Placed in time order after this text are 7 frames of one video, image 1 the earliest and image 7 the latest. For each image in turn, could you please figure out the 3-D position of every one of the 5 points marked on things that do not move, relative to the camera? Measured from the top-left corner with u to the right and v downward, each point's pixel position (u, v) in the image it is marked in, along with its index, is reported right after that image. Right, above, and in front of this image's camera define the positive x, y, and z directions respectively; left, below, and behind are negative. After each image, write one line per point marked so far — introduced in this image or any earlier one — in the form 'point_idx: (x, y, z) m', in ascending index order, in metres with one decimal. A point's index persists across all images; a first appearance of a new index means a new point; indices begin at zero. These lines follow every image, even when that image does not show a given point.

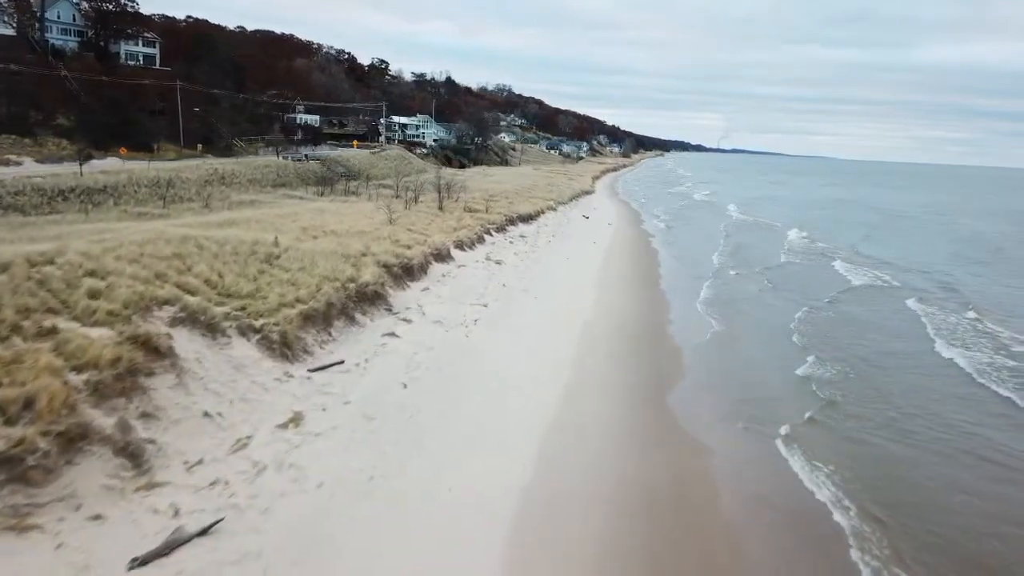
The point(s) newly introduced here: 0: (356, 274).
0: (-2.4, +0.2, +10.8) m
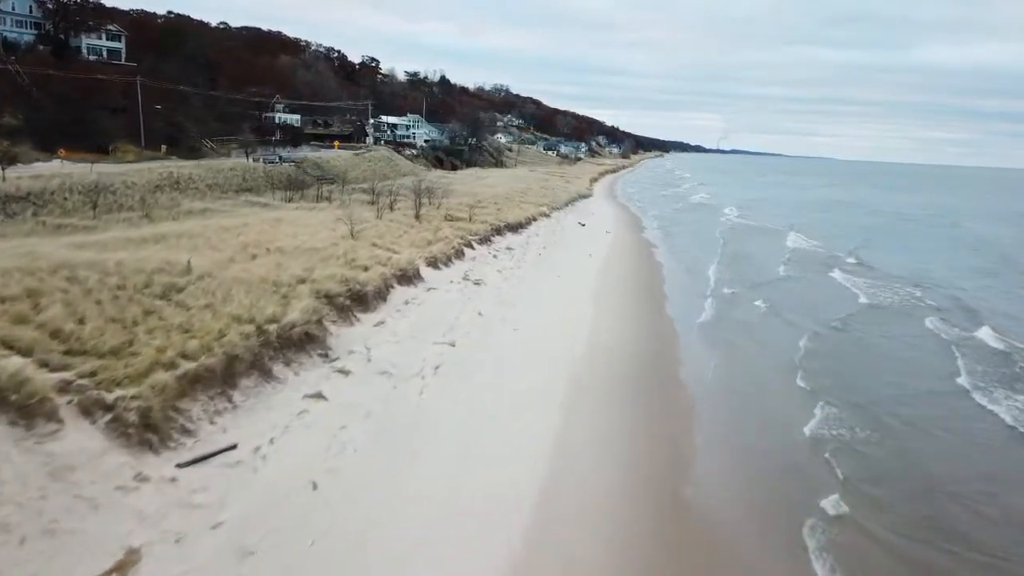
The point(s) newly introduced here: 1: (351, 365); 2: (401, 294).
0: (-2.8, -0.3, +8.5) m
1: (-1.9, -0.9, +8.4) m
2: (-1.8, -0.1, +11.7) m
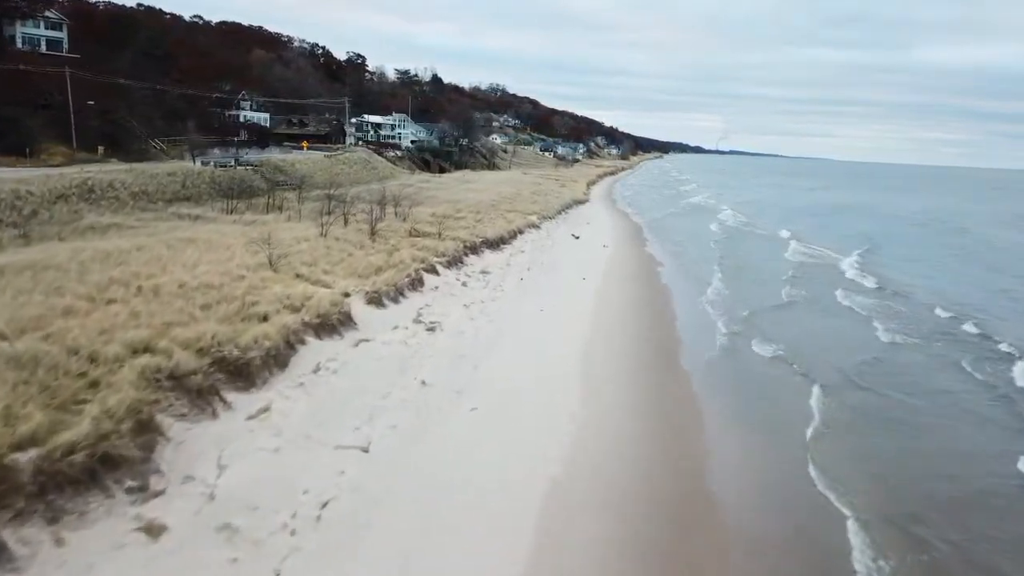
0: (-3.3, -0.9, +5.2) m
1: (-2.4, -1.6, +5.1) m
2: (-2.3, -0.8, +8.3) m
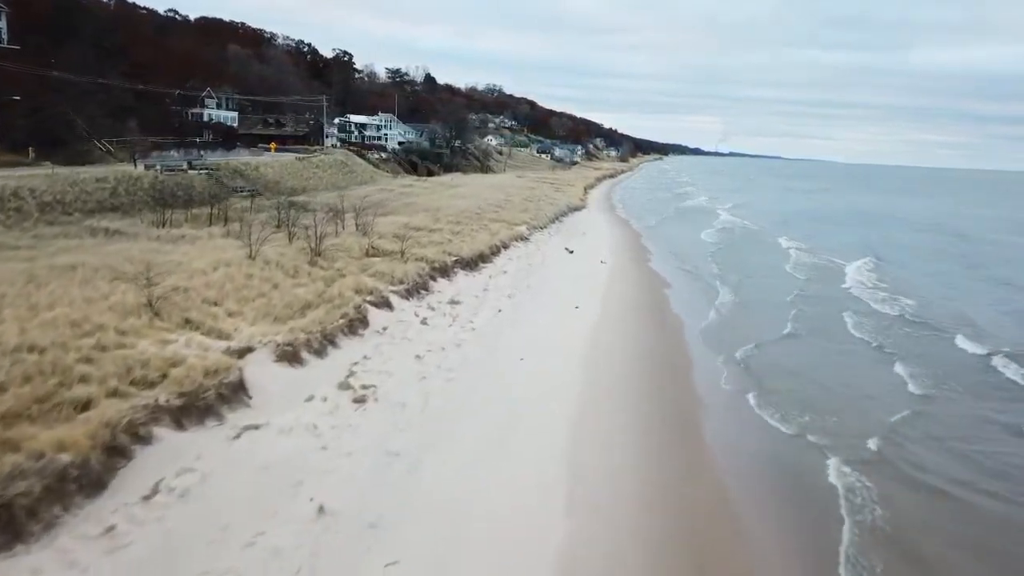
0: (-3.7, -1.5, +2.3) m
1: (-2.8, -2.2, +2.2) m
2: (-2.7, -1.4, +5.5) m
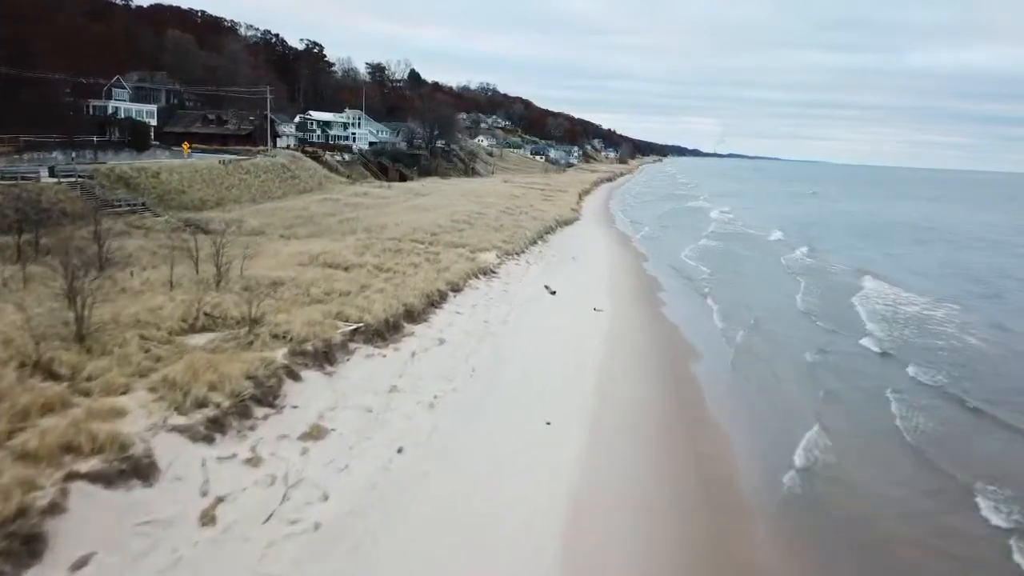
0: (-4.5, -2.6, -3.4) m
1: (-3.6, -3.2, -3.5) m
2: (-3.6, -2.5, -0.2) m
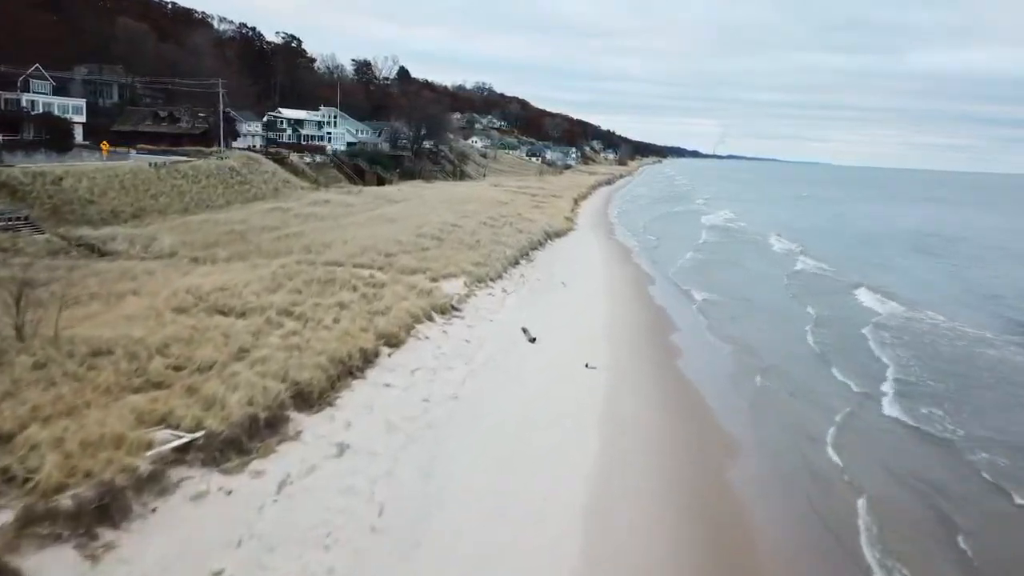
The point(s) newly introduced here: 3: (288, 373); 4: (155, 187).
0: (-5.0, -3.3, -6.9) m
1: (-4.1, -3.9, -7.0) m
2: (-4.1, -3.1, -3.8) m
3: (-2.3, -0.9, +7.0) m
4: (-9.6, +2.7, +19.3) m
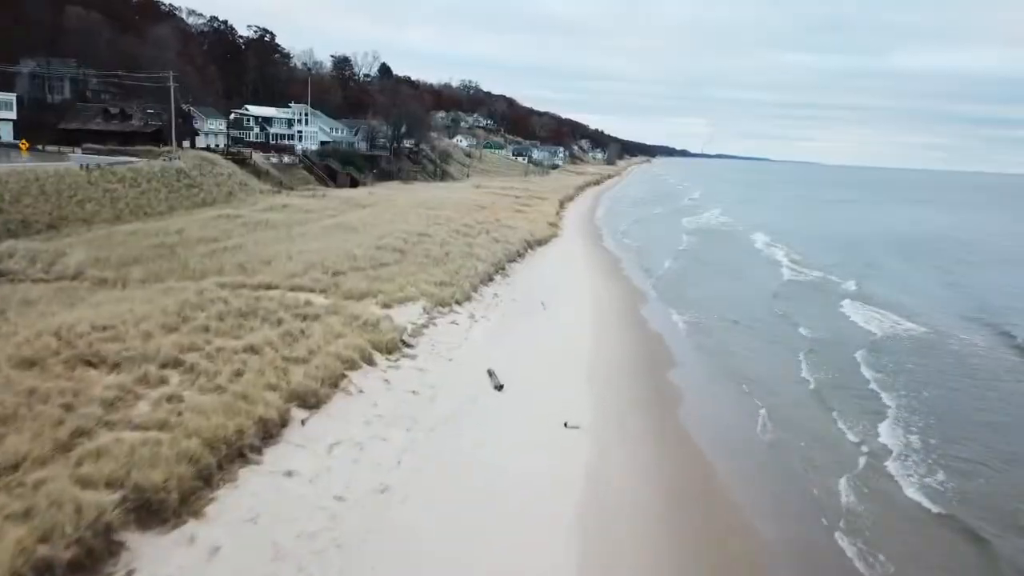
0: (-5.2, -3.7, -9.1) m
1: (-4.3, -4.3, -9.2) m
2: (-4.3, -3.6, -5.9) m
3: (-2.7, -1.3, +4.9) m
4: (-10.2, +2.3, +17.0) m
